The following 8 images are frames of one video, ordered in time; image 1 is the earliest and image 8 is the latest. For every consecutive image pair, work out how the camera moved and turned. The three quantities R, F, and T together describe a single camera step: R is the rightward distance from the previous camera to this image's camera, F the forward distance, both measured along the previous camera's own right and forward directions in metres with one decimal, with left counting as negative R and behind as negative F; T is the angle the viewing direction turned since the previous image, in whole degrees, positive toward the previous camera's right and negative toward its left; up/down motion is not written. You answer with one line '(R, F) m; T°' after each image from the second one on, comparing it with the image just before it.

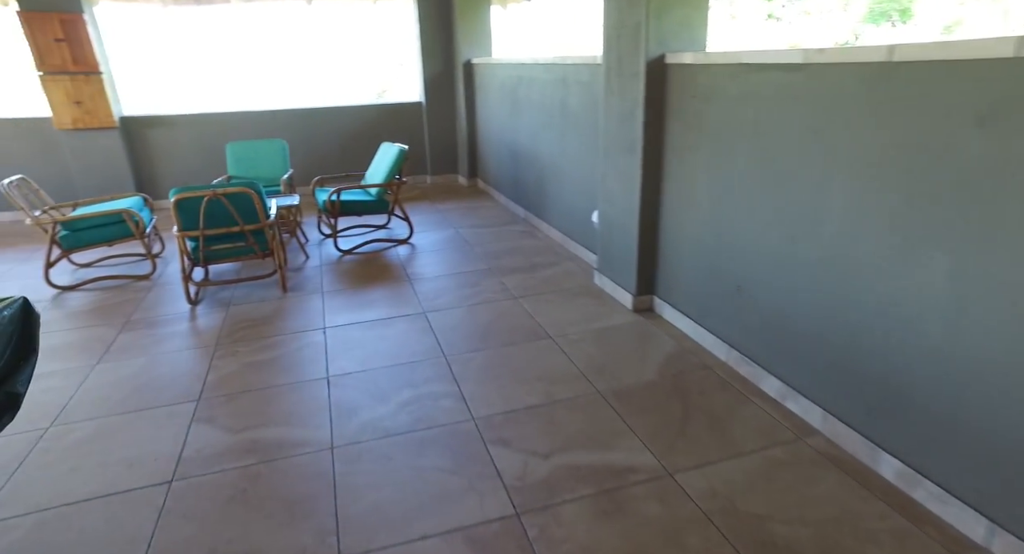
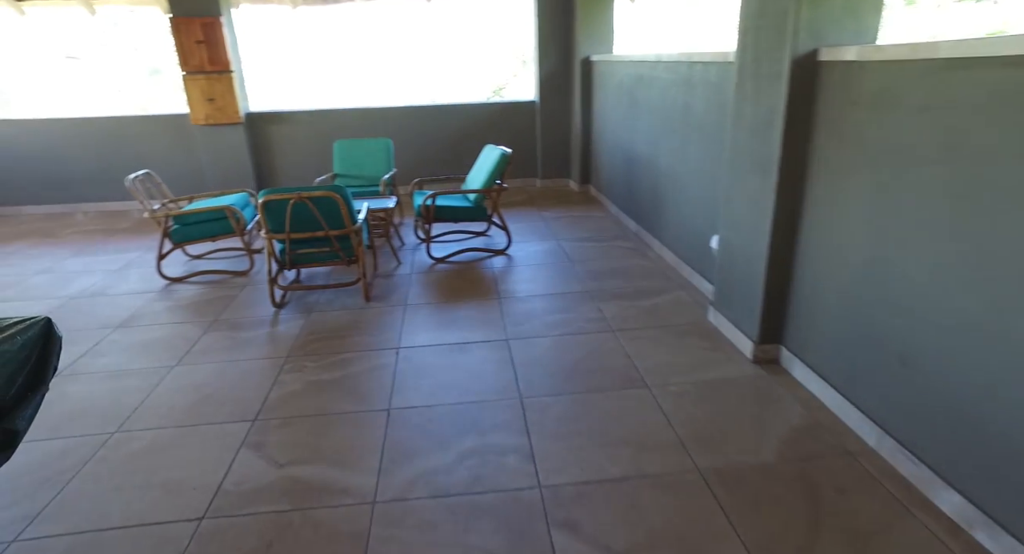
(+0.1, +0.4) m; -12°
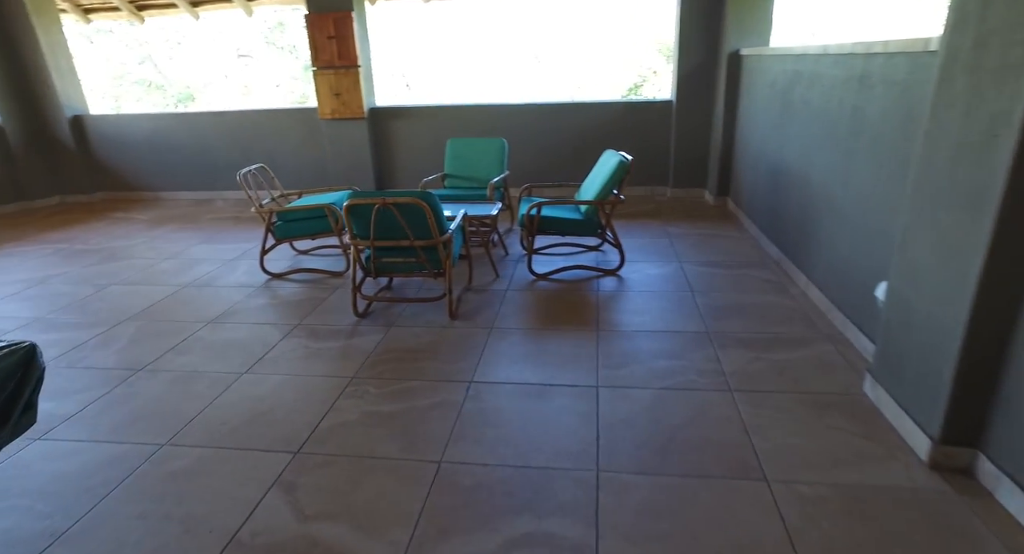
(+0.1, +0.4) m; -13°
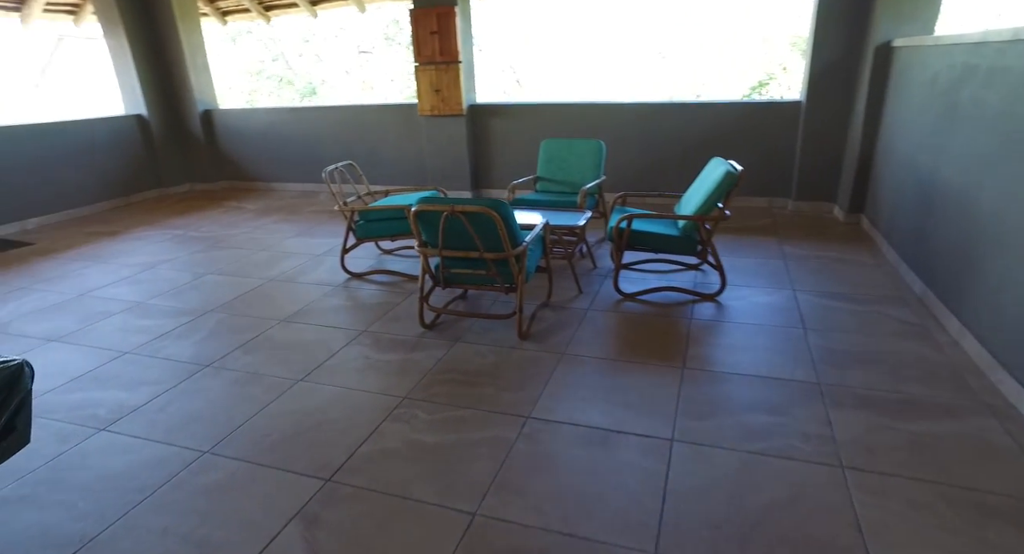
(+0.1, +0.3) m; -11°
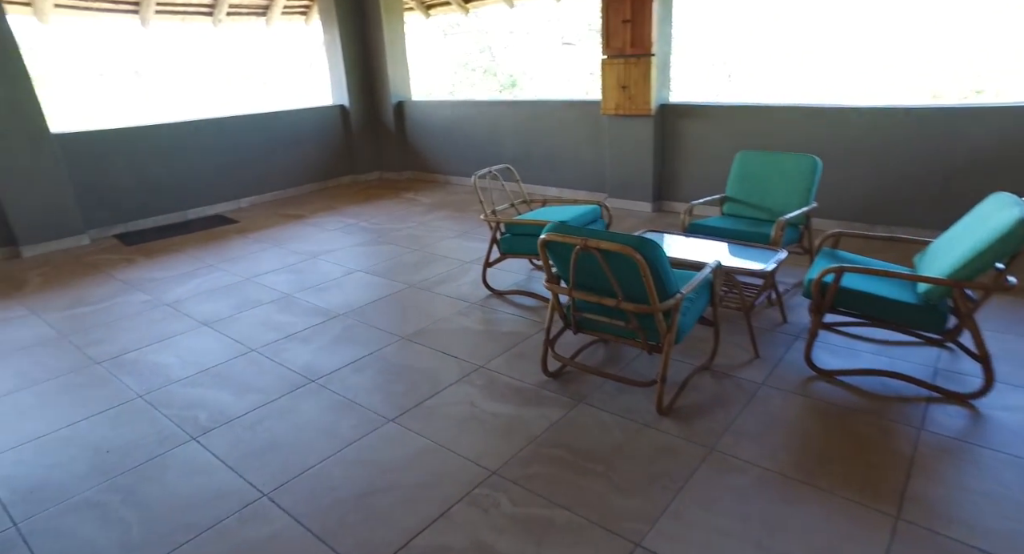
(+0.2, +0.6) m; -19°
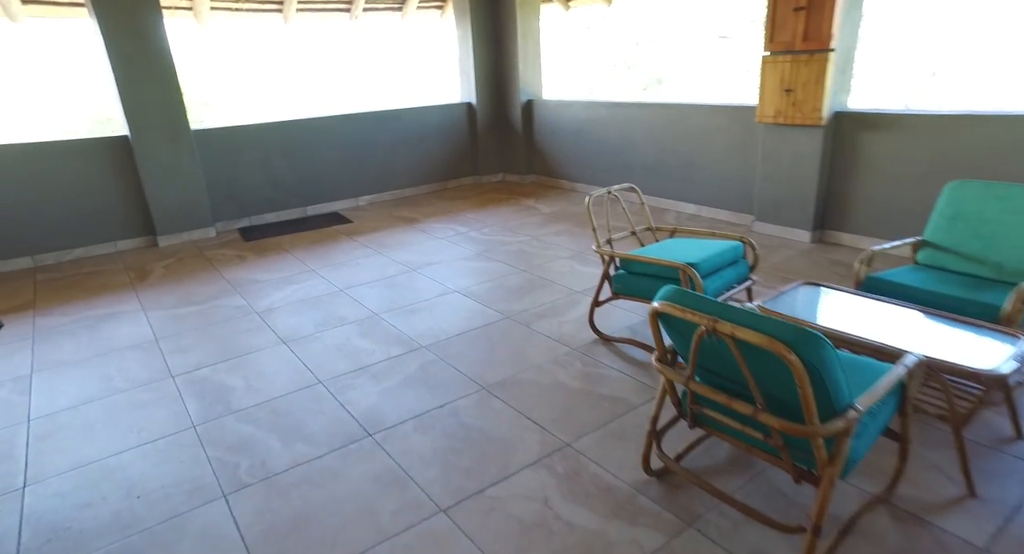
(+0.1, +0.5) m; -13°
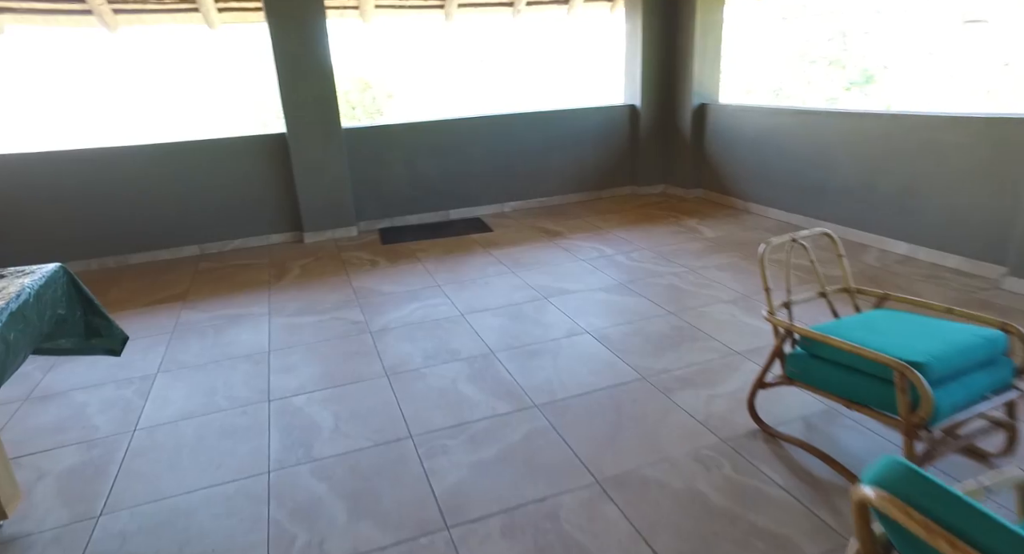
(0.0, +0.5) m; -15°
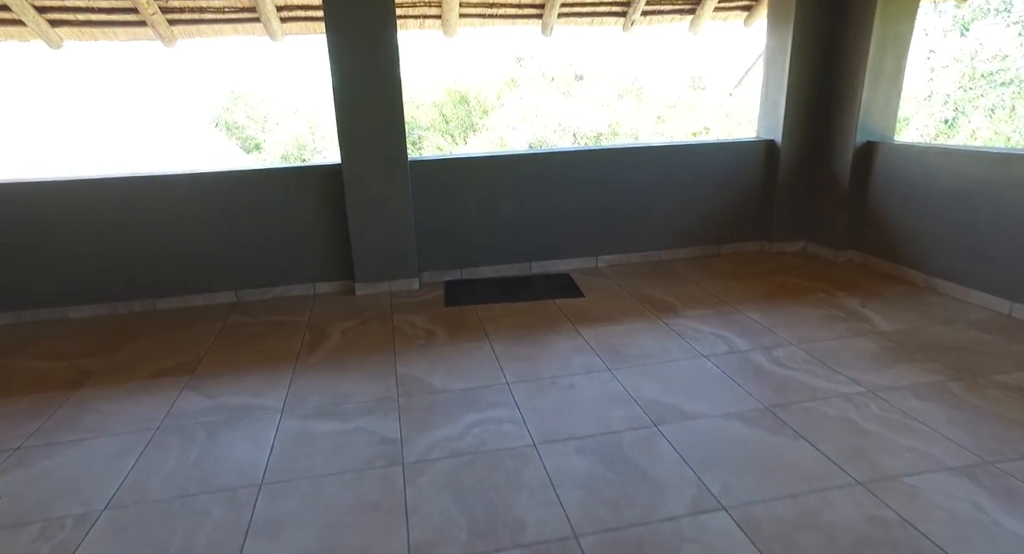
(-0.1, +1.0) m; -8°
